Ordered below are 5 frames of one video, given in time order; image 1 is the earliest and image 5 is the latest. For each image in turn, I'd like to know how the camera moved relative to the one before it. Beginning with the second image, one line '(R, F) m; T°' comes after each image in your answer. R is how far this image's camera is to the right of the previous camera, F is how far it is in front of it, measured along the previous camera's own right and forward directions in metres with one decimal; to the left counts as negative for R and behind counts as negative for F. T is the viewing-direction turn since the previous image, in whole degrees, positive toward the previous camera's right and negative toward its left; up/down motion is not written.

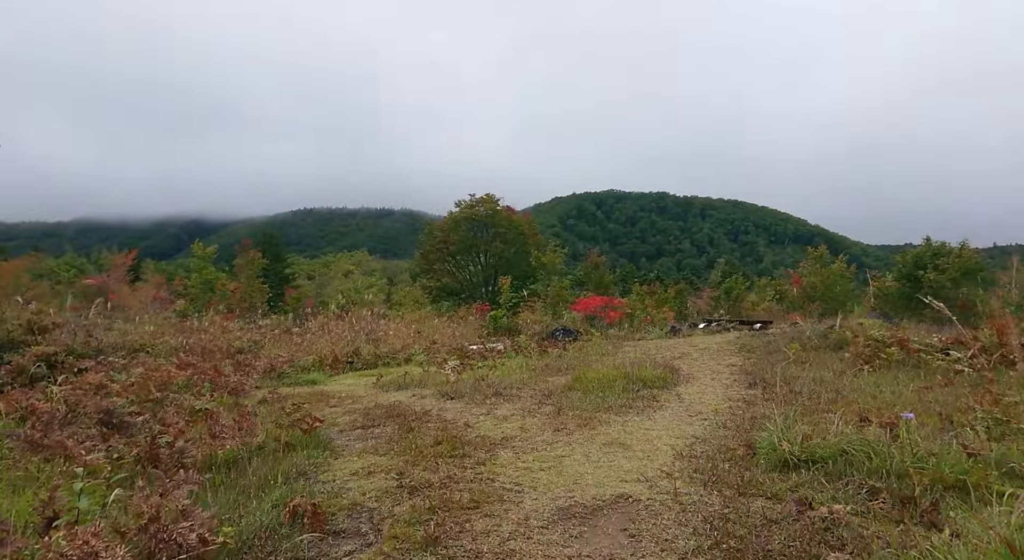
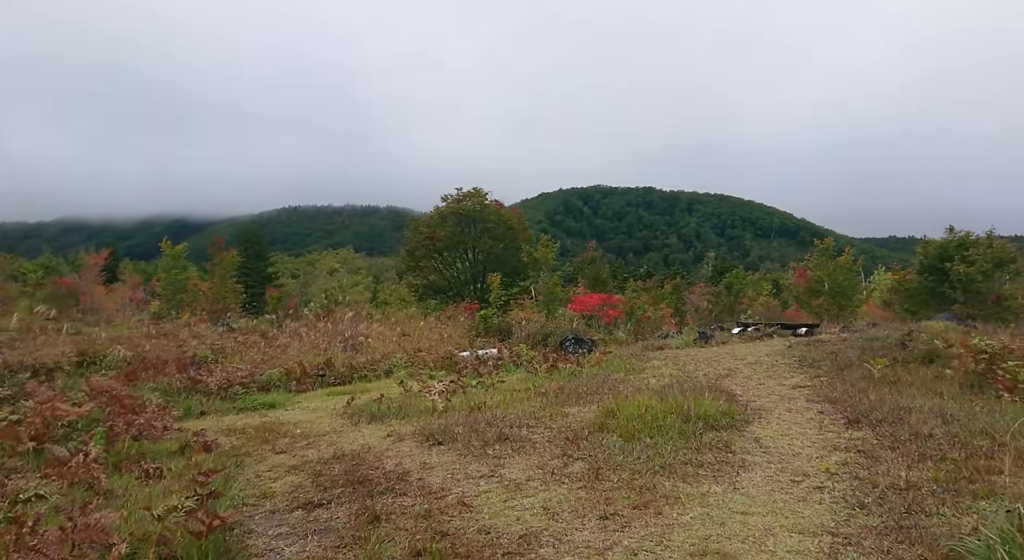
(-0.1, +1.5) m; +1°
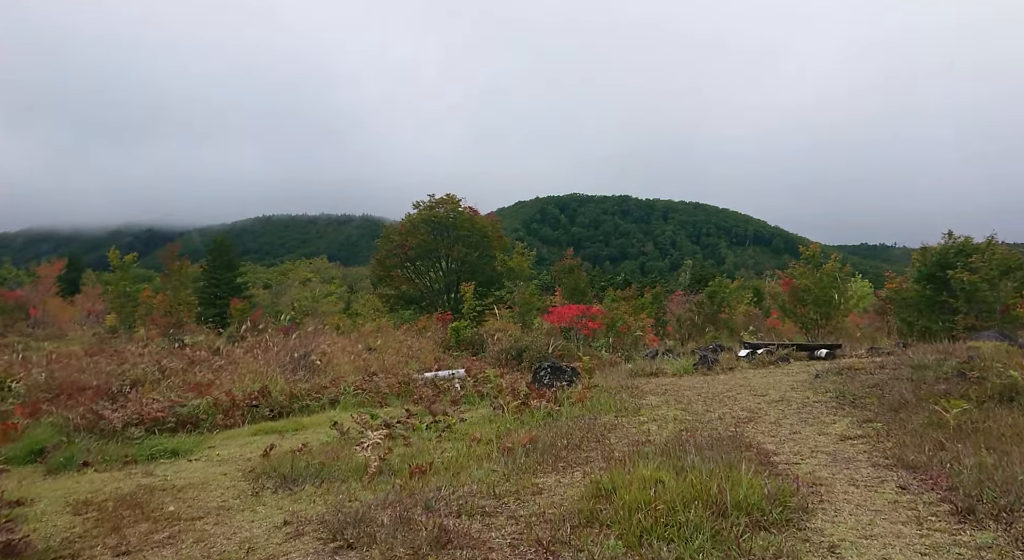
(+0.1, +1.3) m; +2°
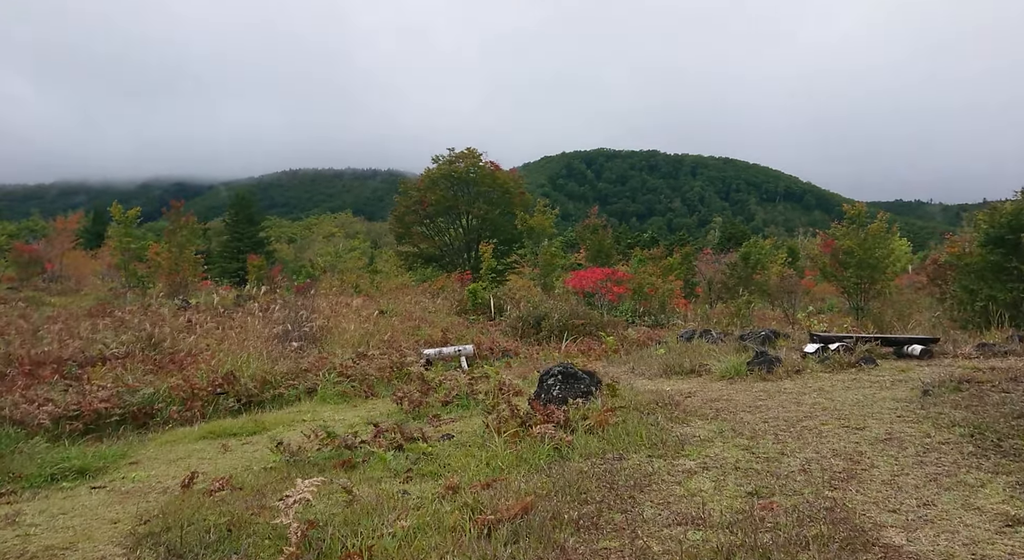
(+0.1, +1.3) m; -2°
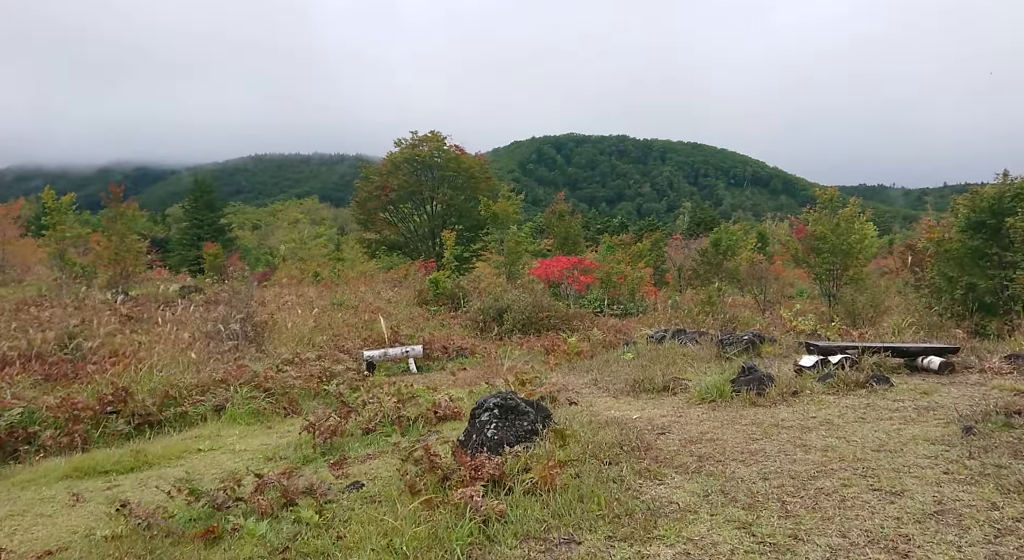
(+0.2, +1.0) m; +2°
